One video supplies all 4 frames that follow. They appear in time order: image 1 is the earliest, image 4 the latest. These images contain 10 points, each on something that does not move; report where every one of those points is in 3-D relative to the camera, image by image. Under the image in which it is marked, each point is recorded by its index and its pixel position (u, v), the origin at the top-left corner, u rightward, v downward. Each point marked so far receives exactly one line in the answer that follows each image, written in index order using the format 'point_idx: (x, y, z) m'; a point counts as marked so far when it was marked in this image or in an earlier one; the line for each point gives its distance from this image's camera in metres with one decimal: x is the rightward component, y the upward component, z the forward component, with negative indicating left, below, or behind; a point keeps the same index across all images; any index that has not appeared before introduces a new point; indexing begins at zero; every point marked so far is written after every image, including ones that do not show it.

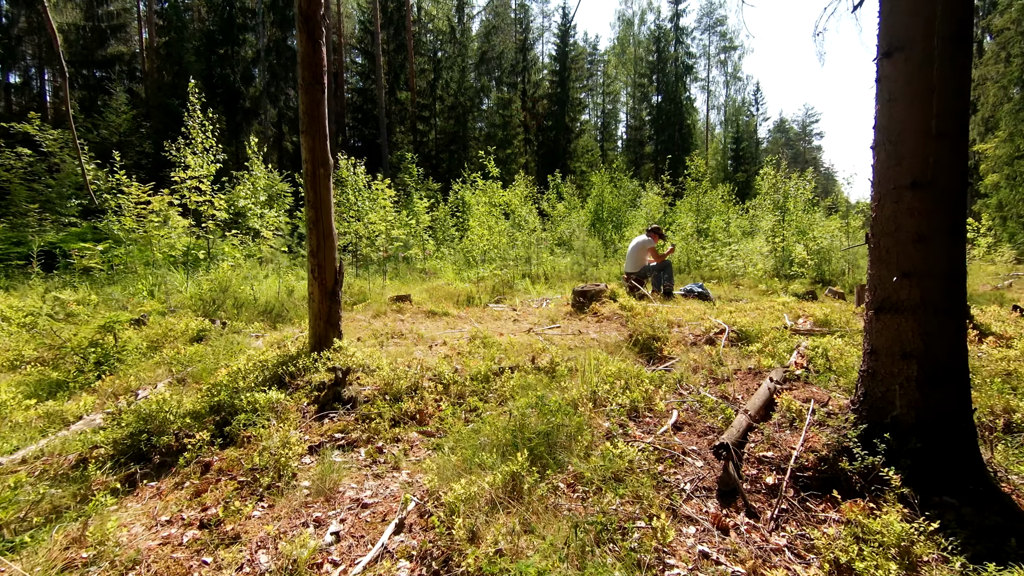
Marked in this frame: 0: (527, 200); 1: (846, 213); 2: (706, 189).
0: (+0.4, +2.2, +13.1) m
1: (+8.2, +1.9, +12.6) m
2: (+6.1, +3.1, +16.1) m
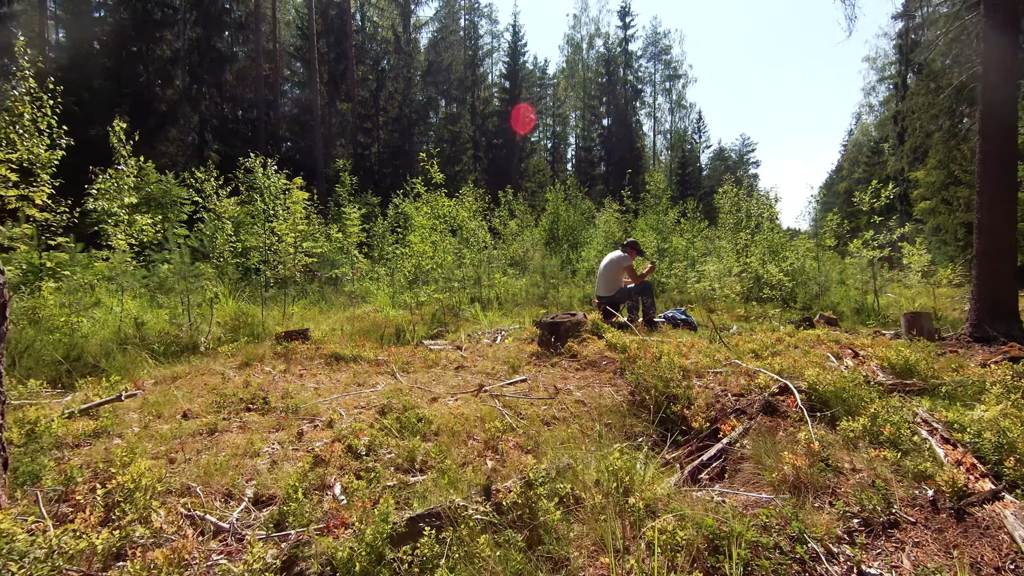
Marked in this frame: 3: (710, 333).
0: (-0.8, +1.7, +11.7) m
1: (+7.1, +1.3, +12.0) m
2: (+4.6, +2.4, +15.2) m
3: (+2.3, -0.5, +5.8) m
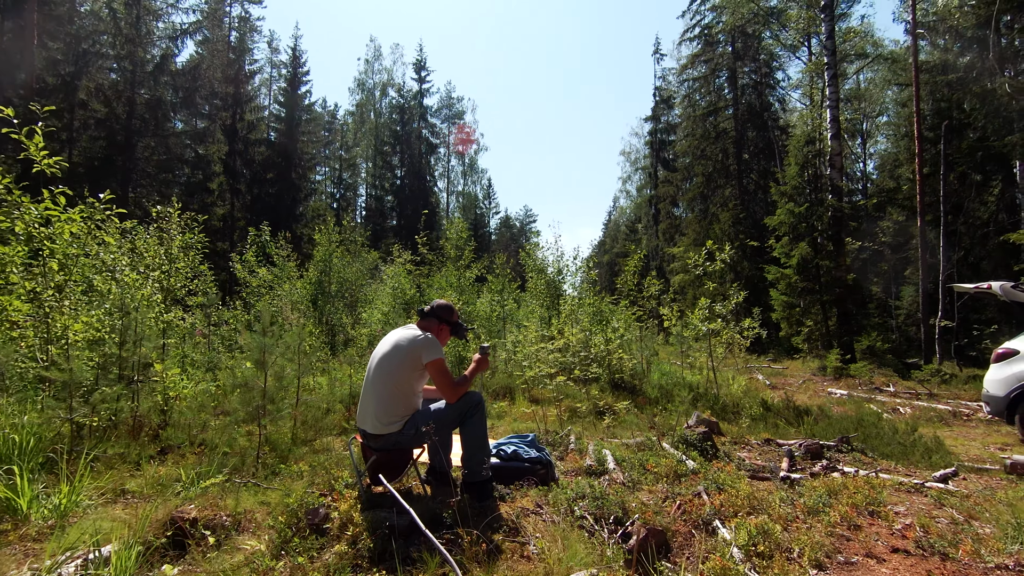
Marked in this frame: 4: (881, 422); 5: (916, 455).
0: (-4.7, +0.5, +7.2) m
1: (+2.5, -0.2, +10.5) m
2: (-1.1, +0.6, +12.6) m
3: (+0.5, -1.2, +2.8) m
4: (+4.4, -1.6, +6.0) m
5: (+3.8, -1.6, +4.7) m
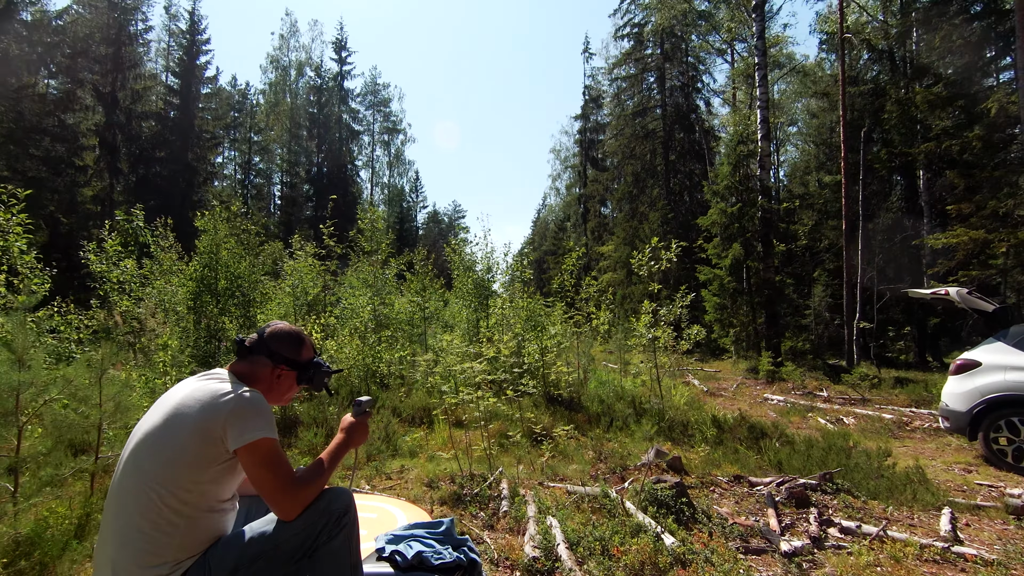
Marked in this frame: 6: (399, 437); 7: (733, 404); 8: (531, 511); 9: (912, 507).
0: (-5.6, +0.5, +5.3) m
1: (+1.0, -0.2, +9.5) m
2: (-2.8, +0.7, +11.1) m
3: (+0.1, -1.2, +1.6) m
4: (+3.5, -1.6, +5.4) m
5: (+3.1, -1.6, +4.0) m
6: (-1.2, -1.6, +5.6) m
7: (+3.7, -1.9, +8.4) m
8: (+0.1, -1.4, +3.1) m
9: (+3.0, -1.6, +3.8) m
